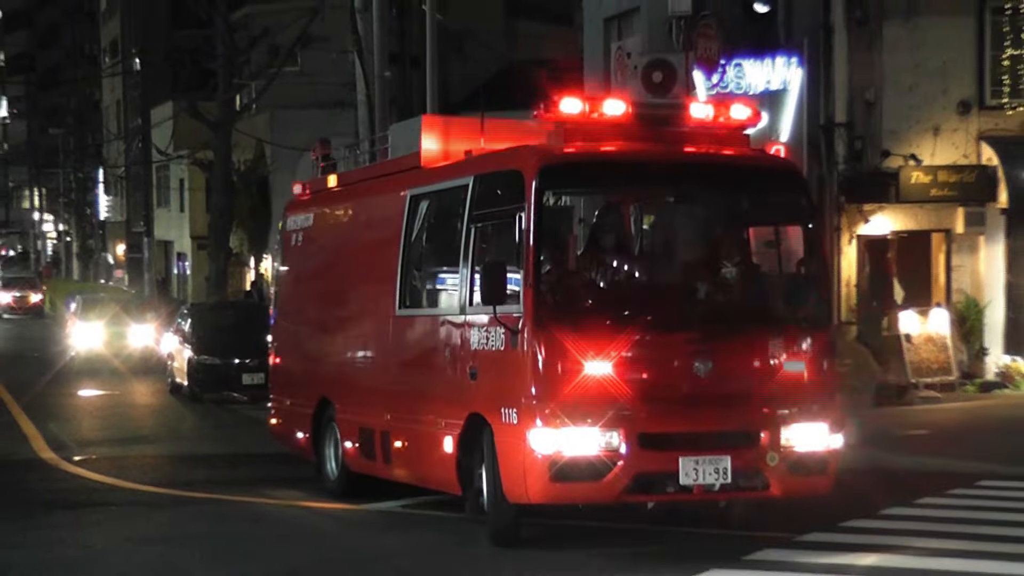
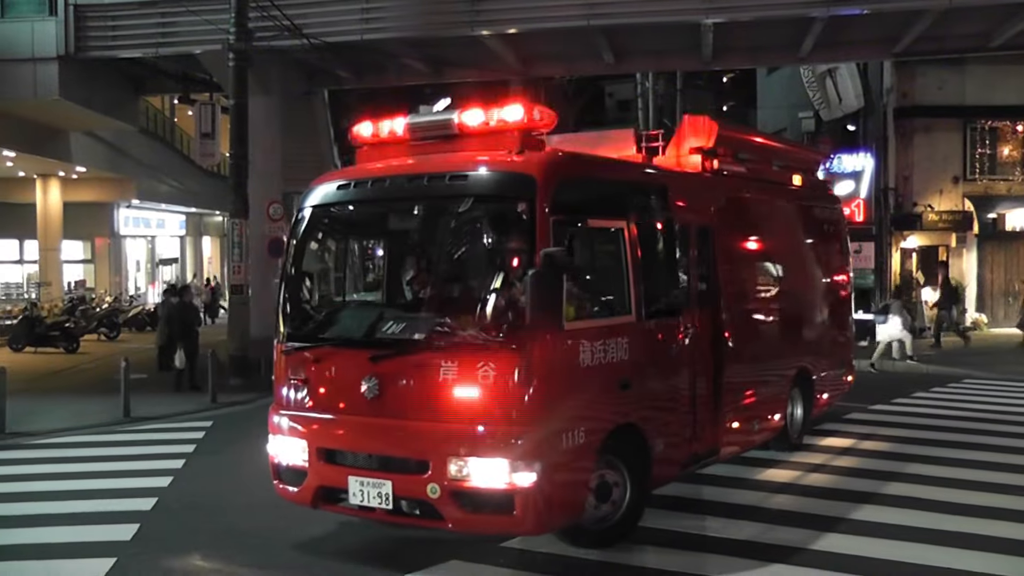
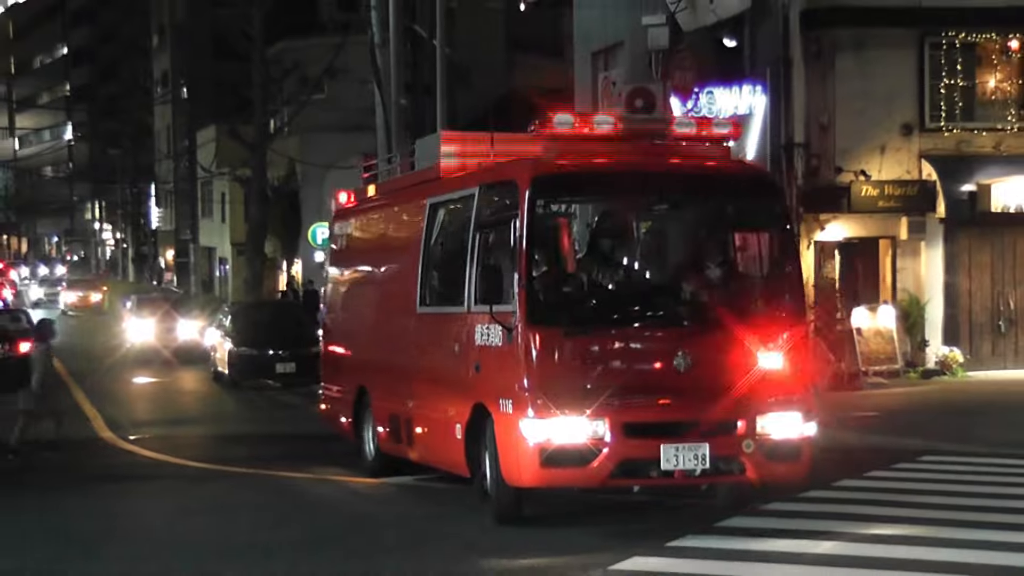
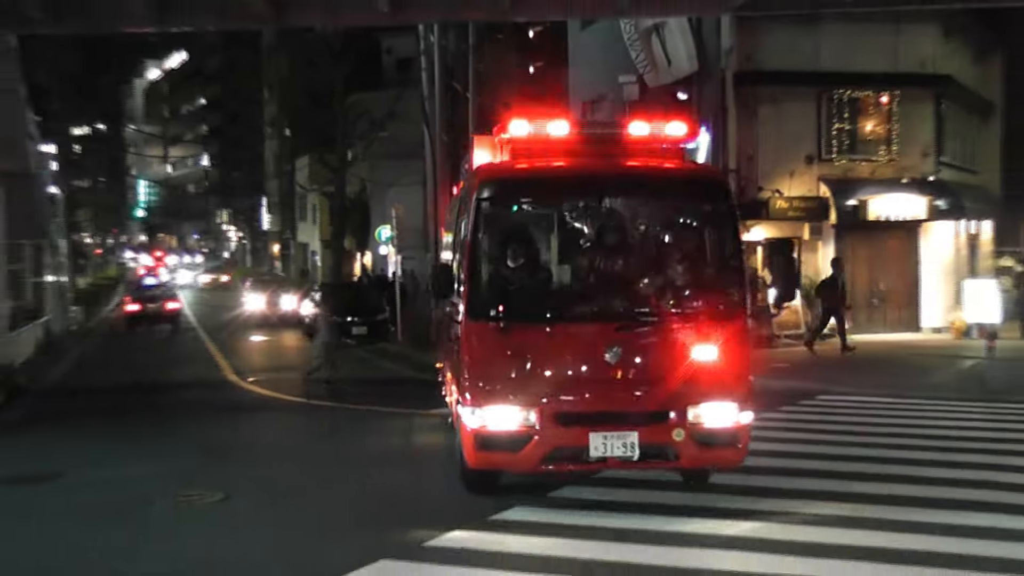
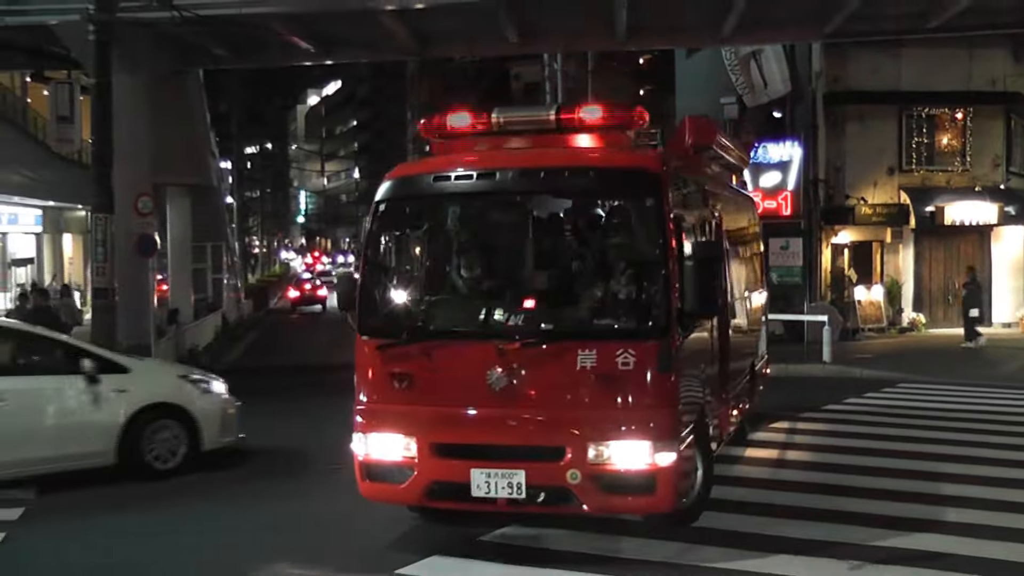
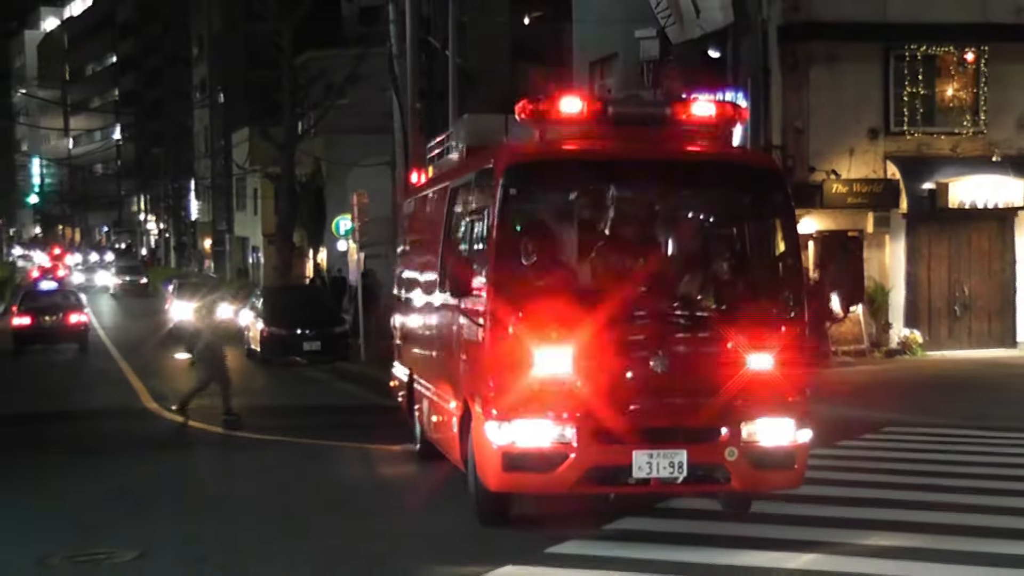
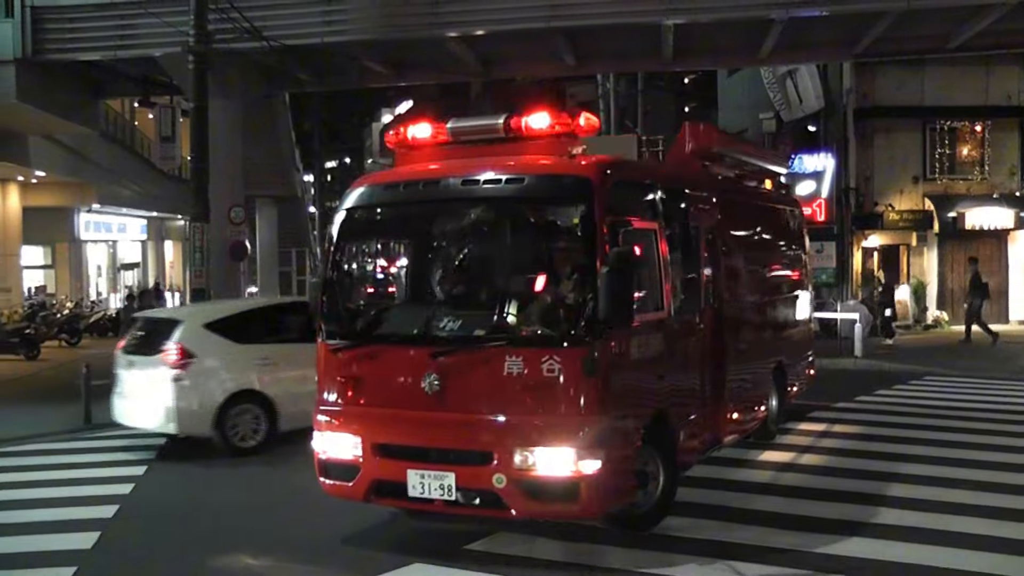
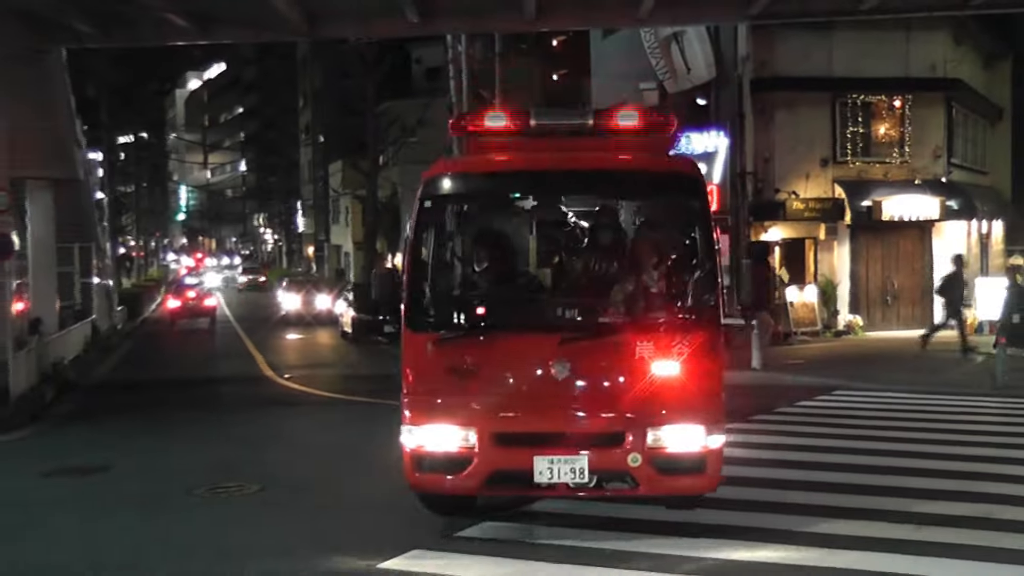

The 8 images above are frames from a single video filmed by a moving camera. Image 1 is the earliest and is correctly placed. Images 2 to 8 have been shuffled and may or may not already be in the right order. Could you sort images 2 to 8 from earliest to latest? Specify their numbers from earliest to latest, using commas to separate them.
3, 6, 4, 8, 5, 7, 2
